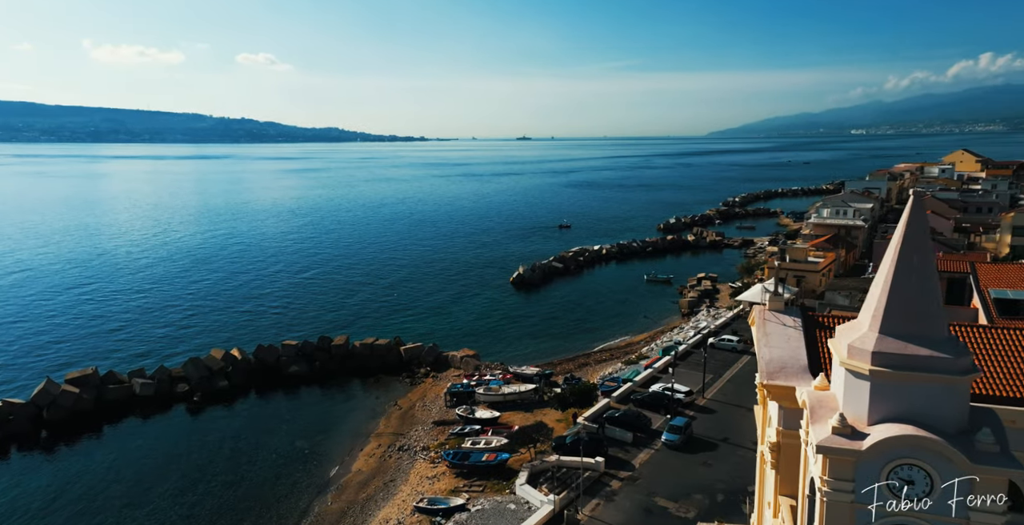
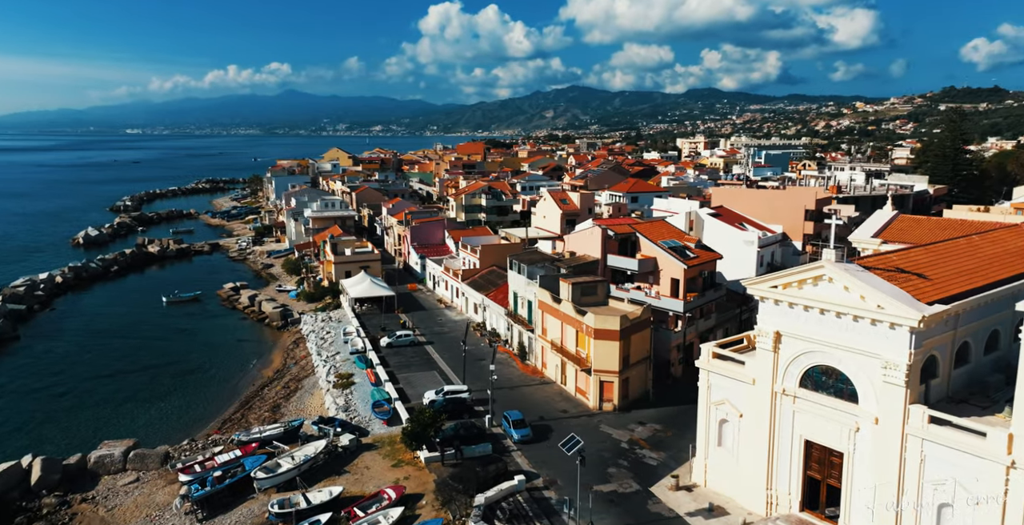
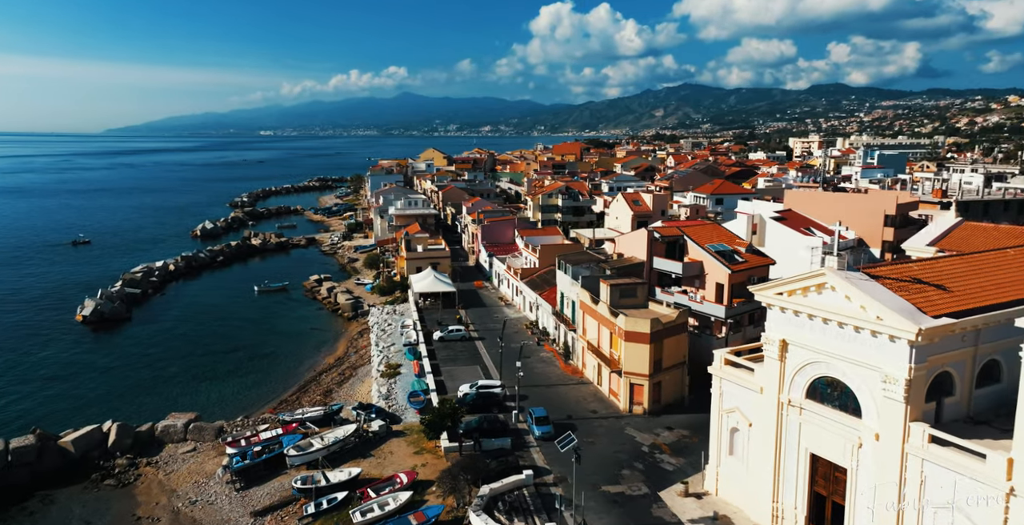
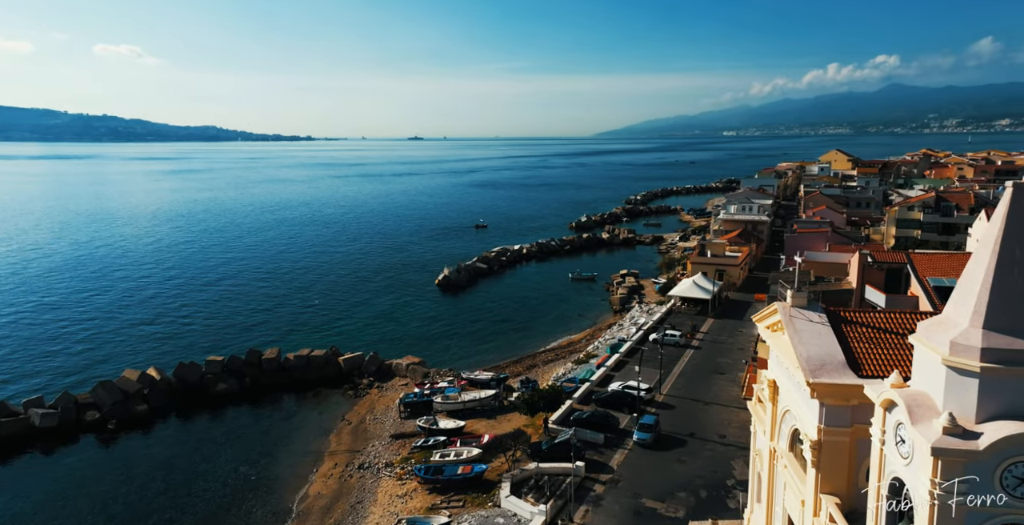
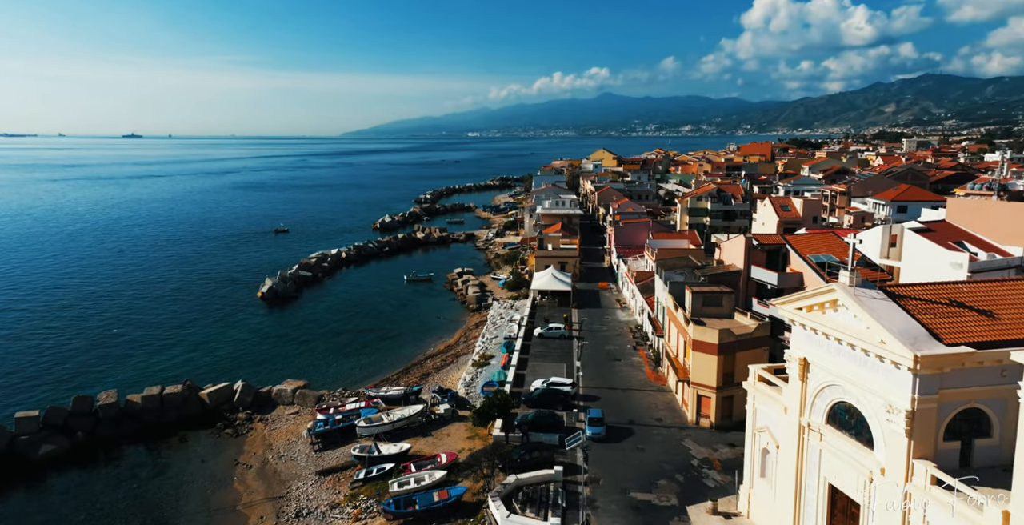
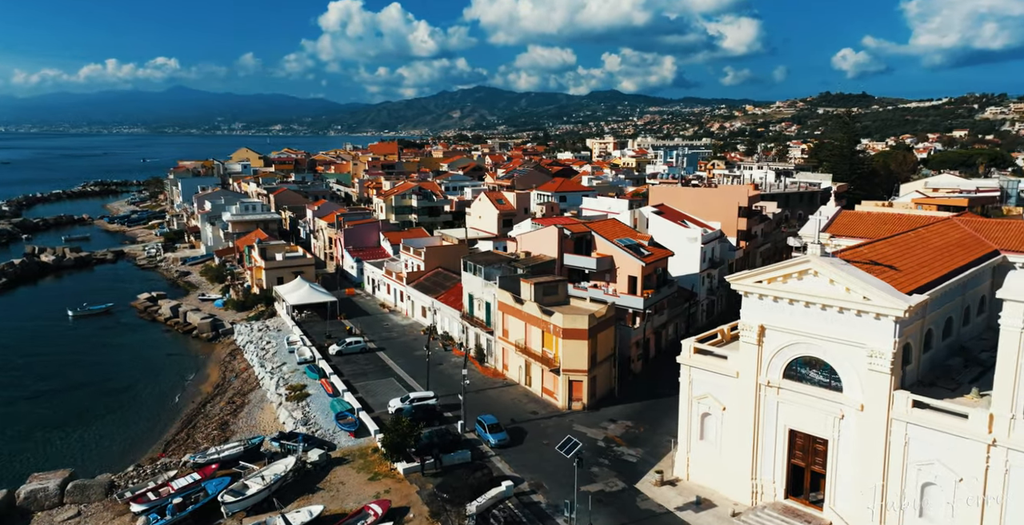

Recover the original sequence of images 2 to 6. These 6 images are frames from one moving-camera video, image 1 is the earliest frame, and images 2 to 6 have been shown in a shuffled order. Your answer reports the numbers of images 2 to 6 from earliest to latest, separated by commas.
4, 5, 3, 2, 6
